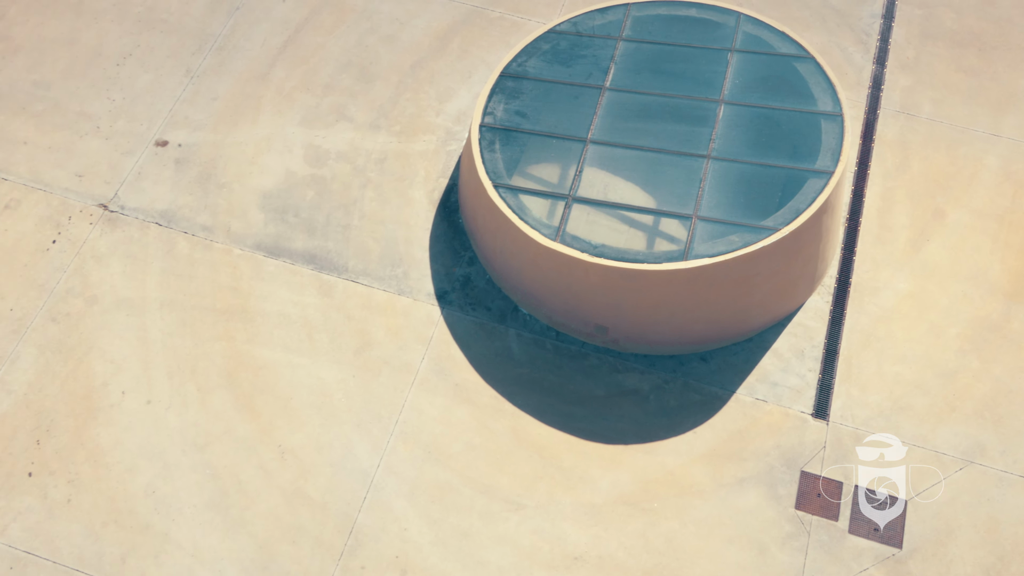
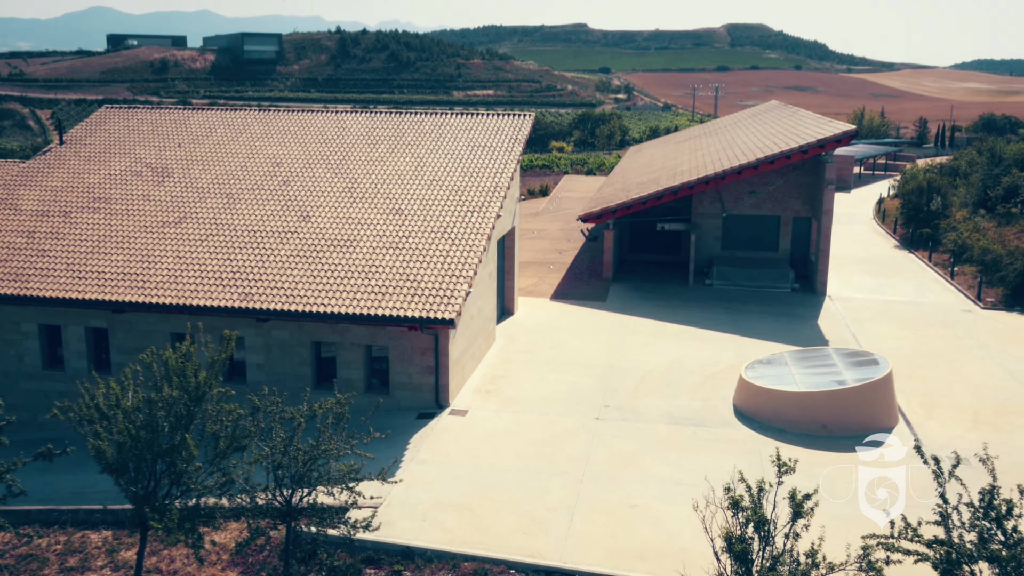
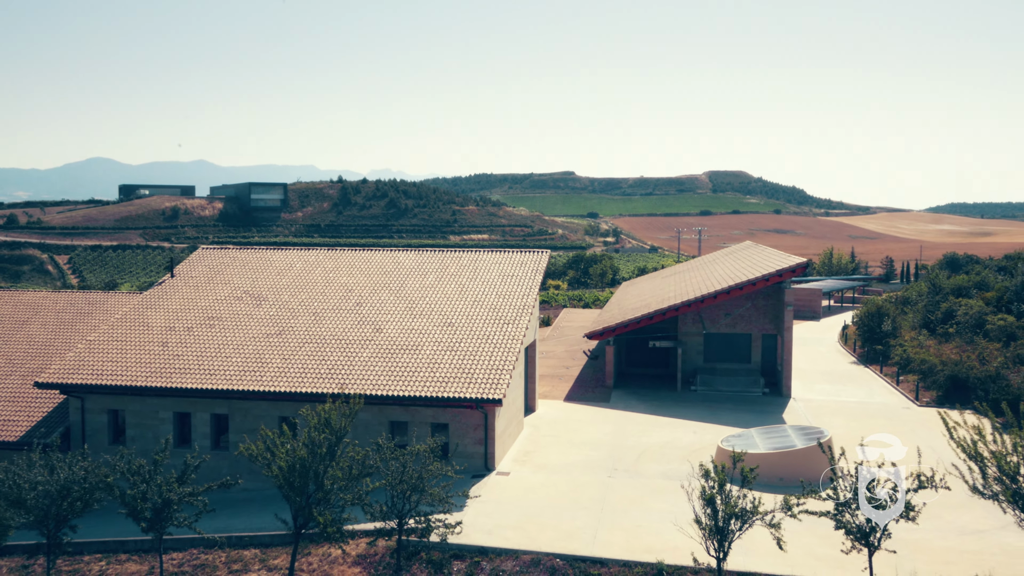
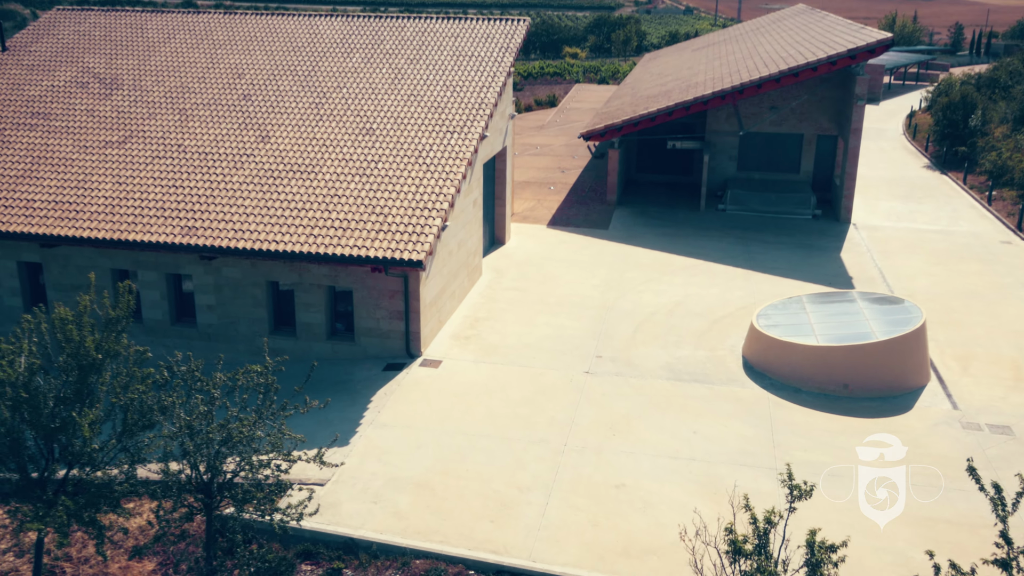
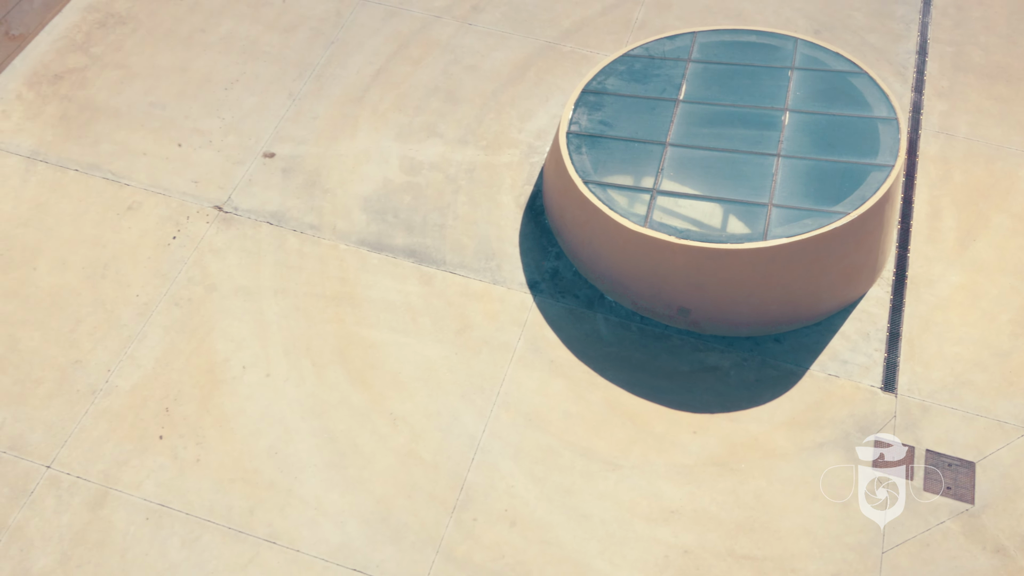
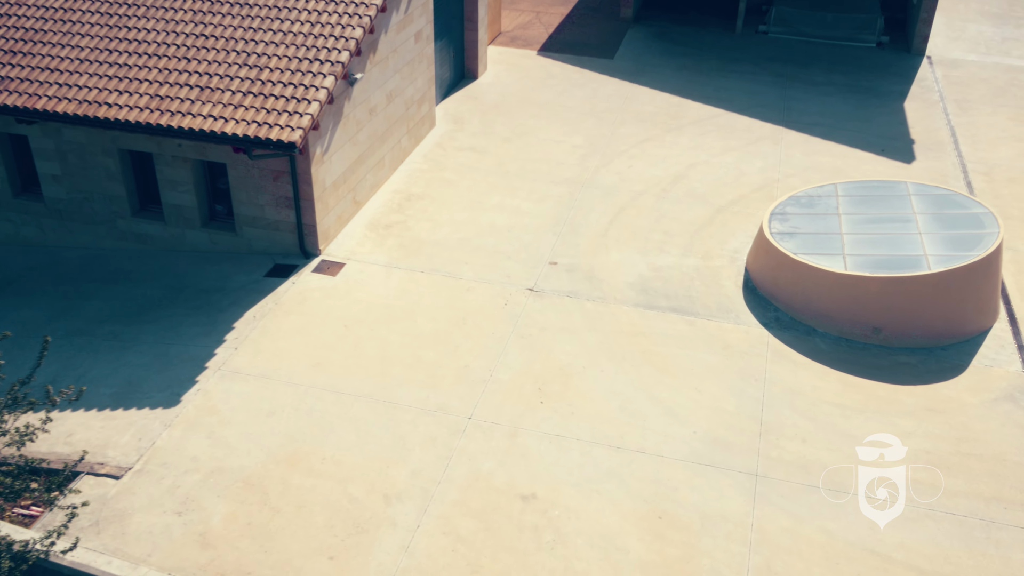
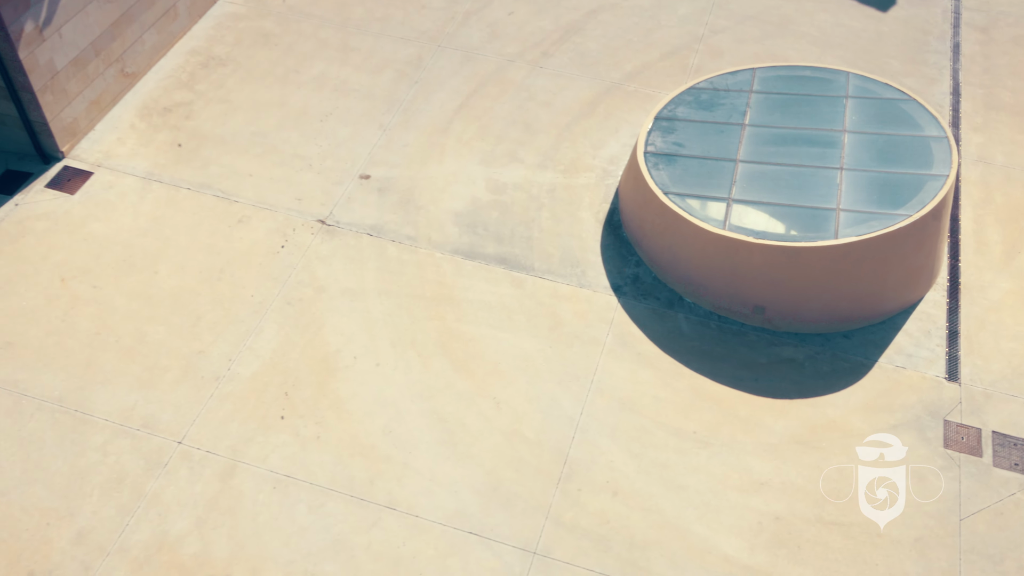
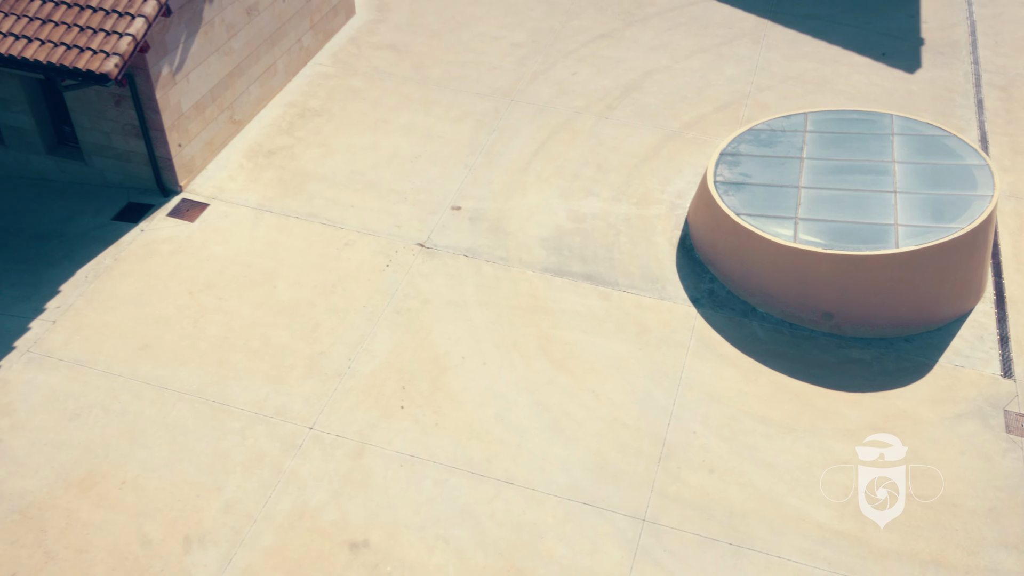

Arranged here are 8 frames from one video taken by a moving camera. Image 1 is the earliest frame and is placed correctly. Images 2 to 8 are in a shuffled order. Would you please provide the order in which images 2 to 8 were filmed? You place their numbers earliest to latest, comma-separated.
5, 7, 8, 6, 4, 2, 3
